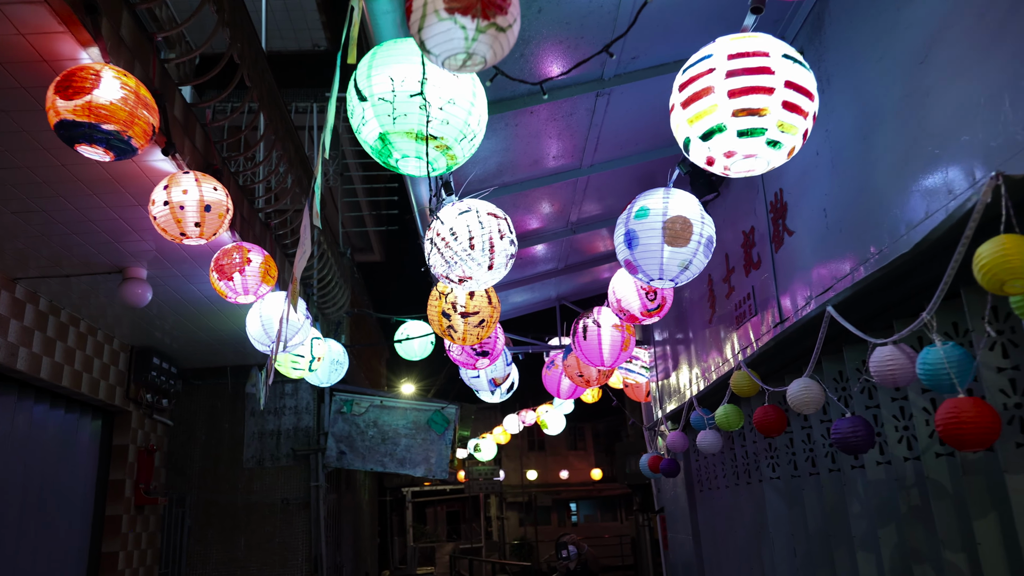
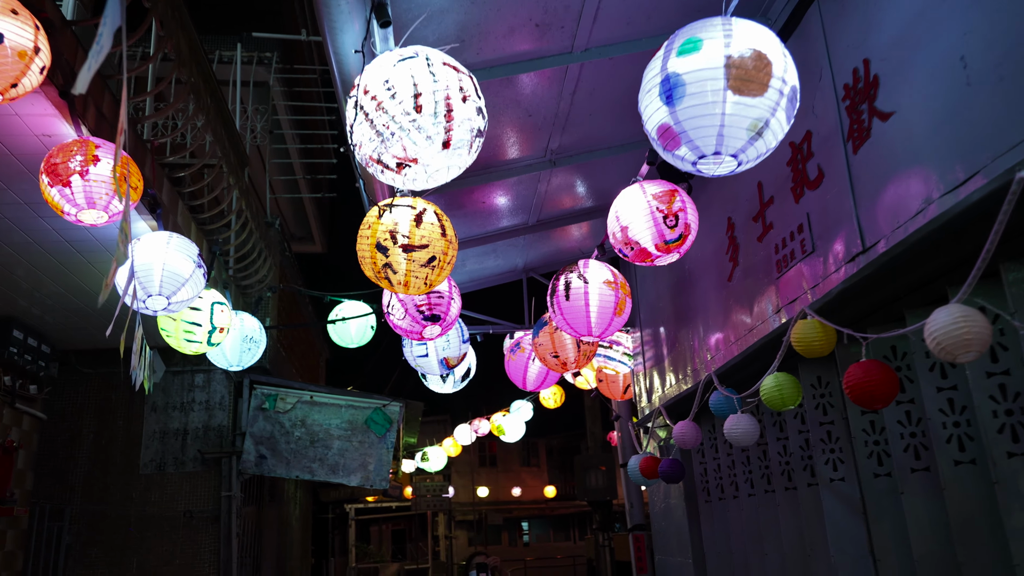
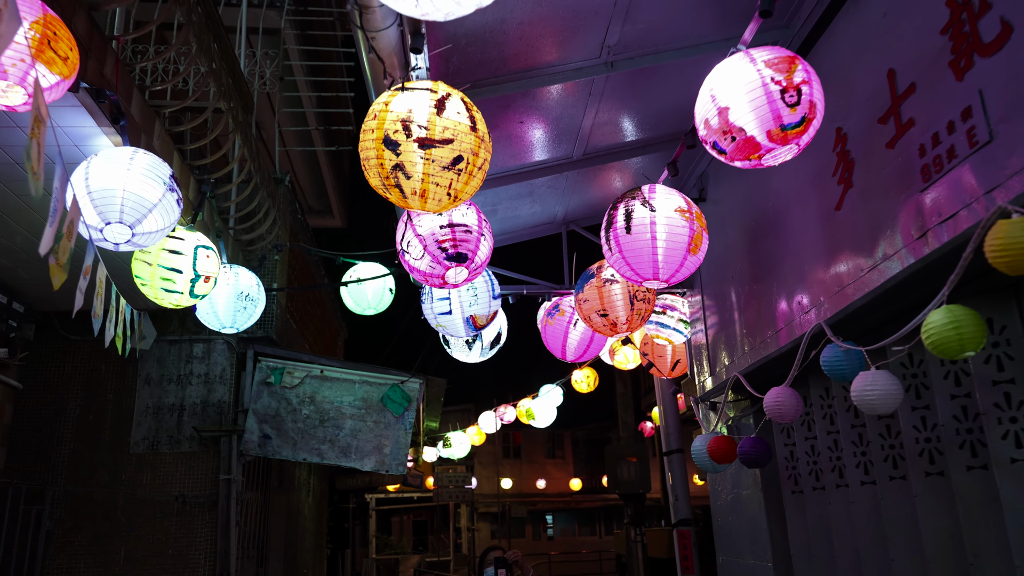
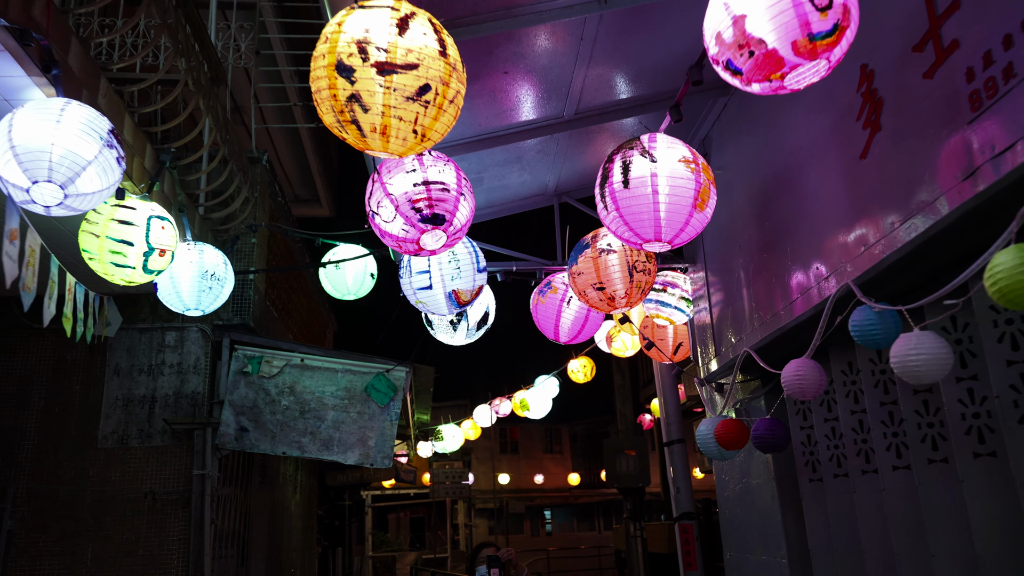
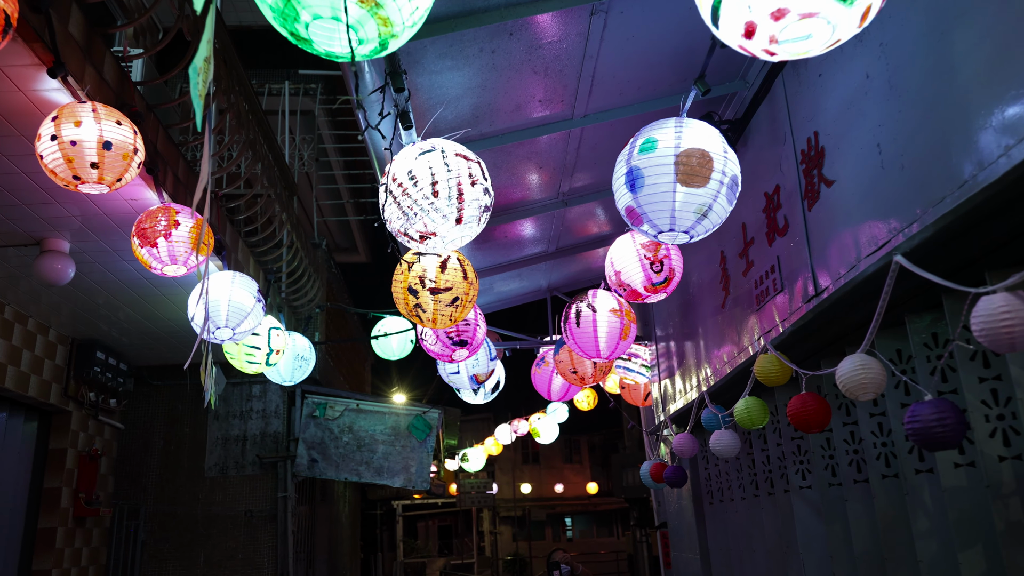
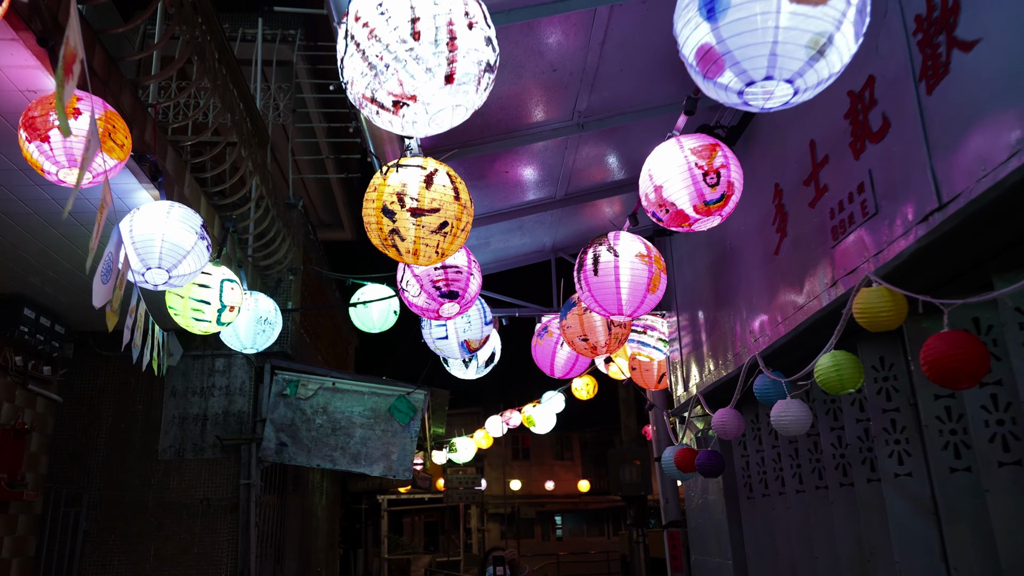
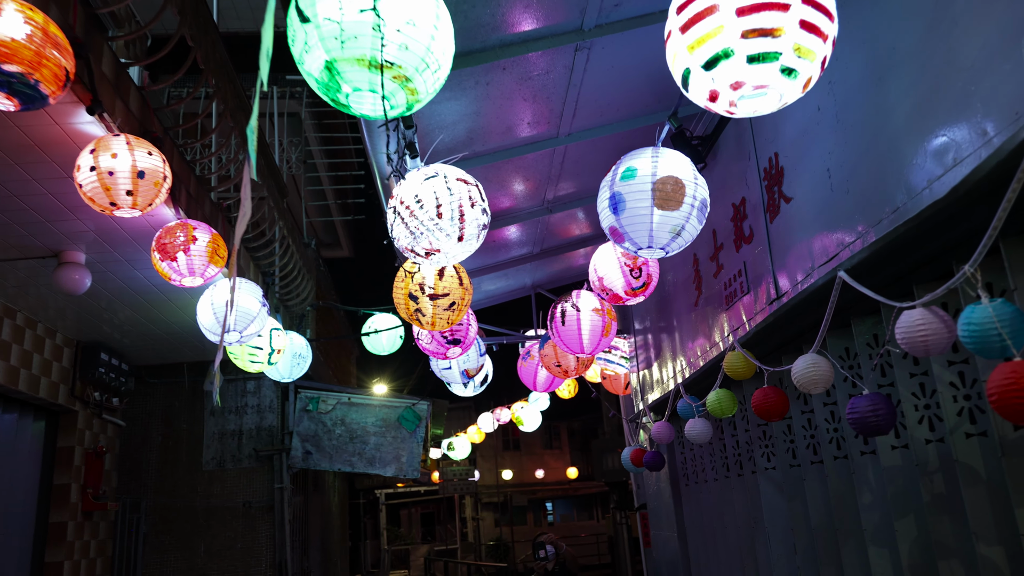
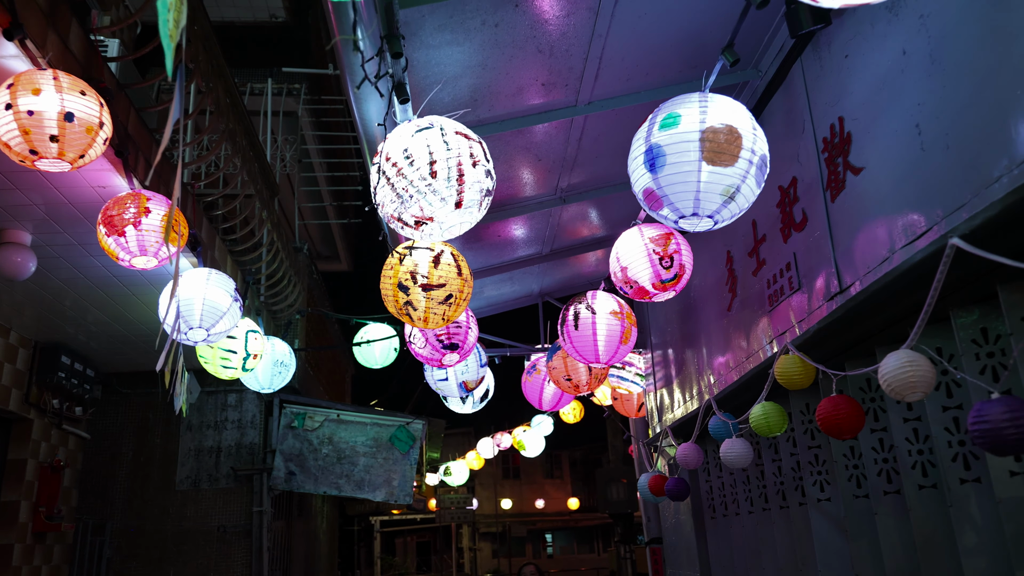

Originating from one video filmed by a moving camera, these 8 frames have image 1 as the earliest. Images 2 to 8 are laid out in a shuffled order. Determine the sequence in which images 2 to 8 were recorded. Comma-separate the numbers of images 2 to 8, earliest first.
7, 5, 8, 2, 6, 3, 4
